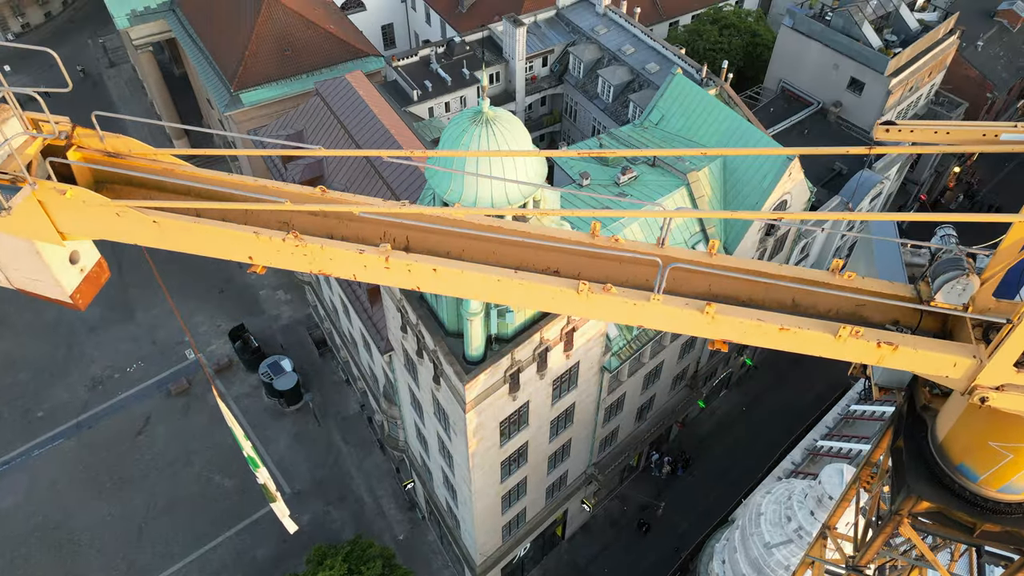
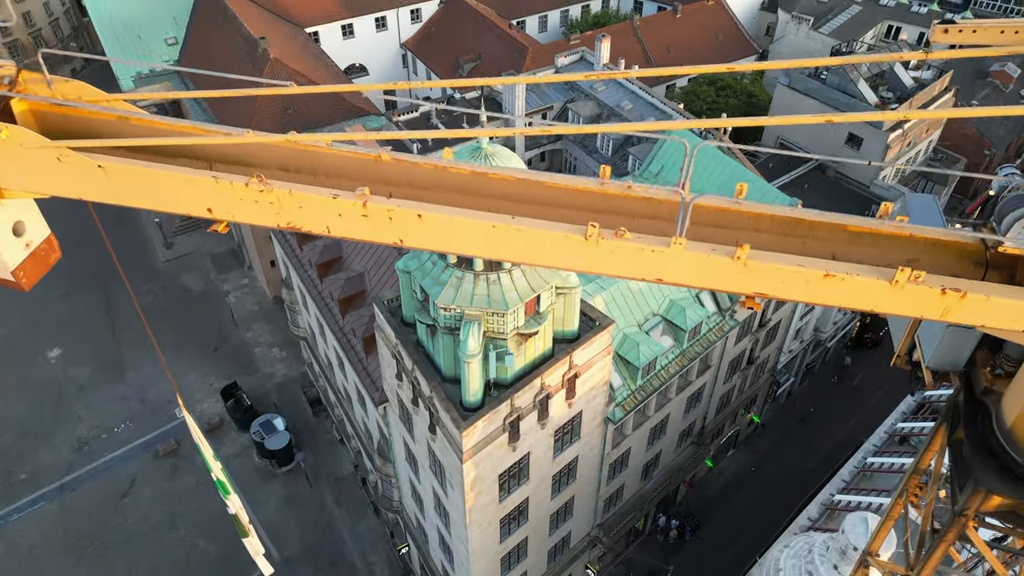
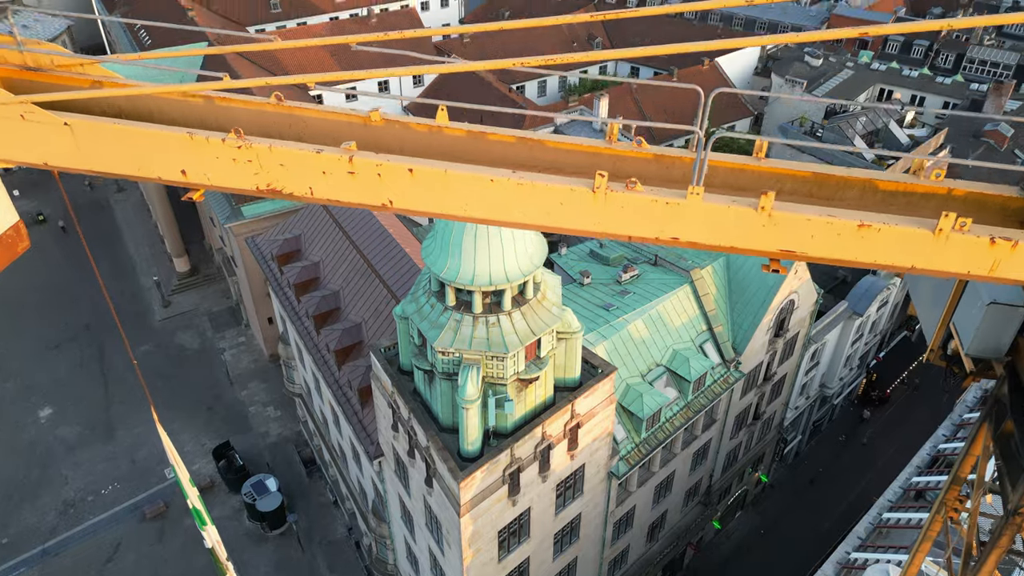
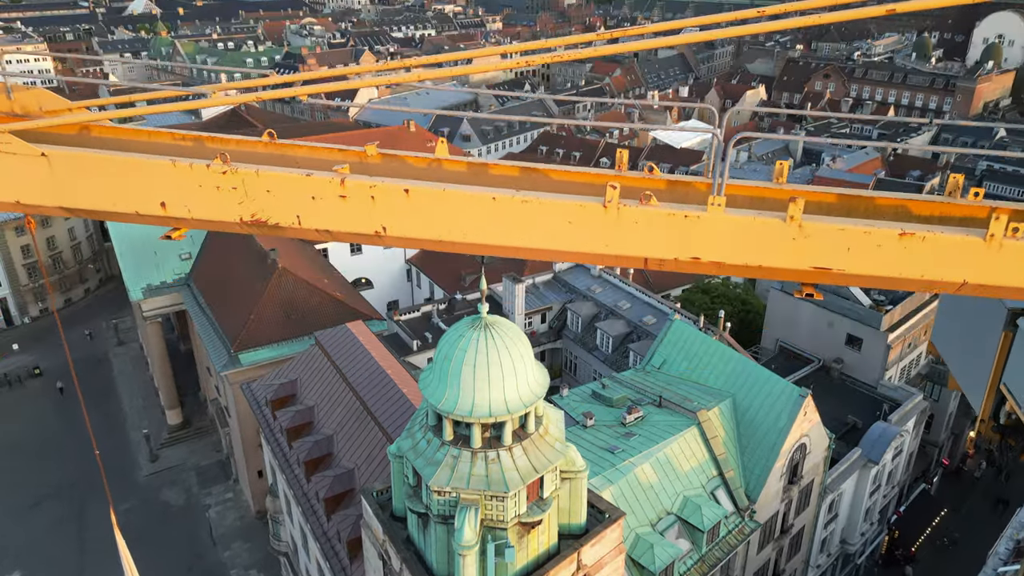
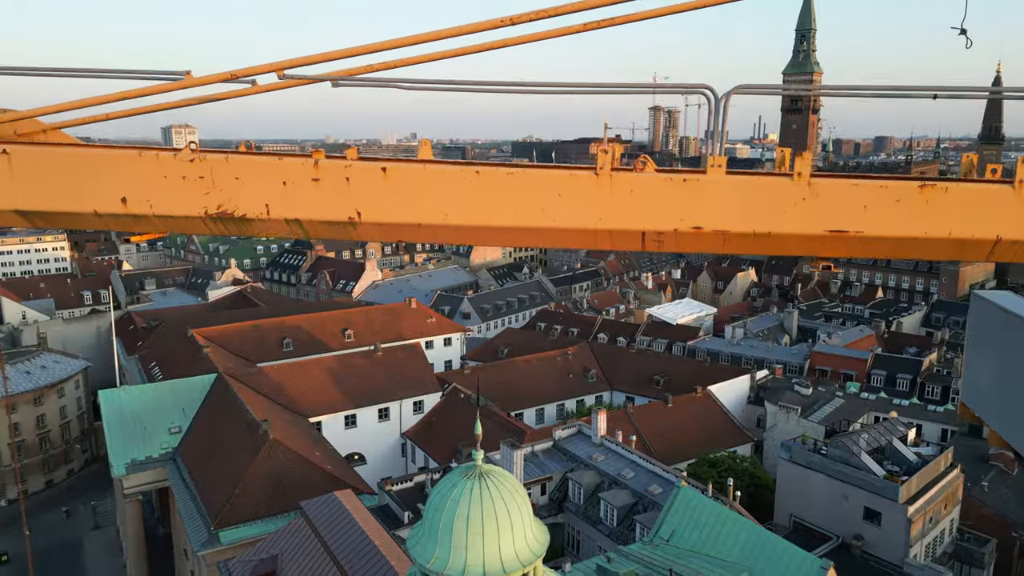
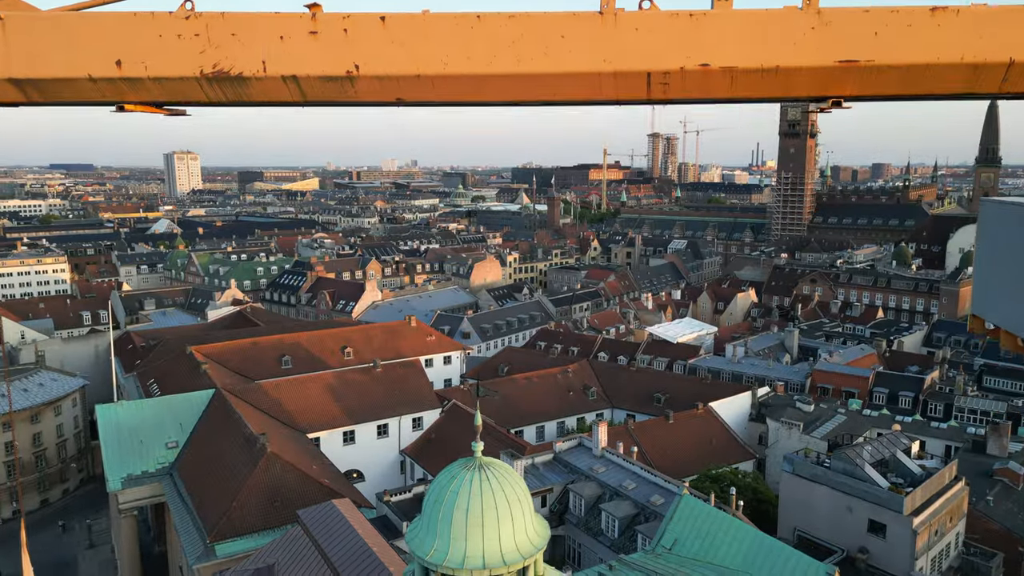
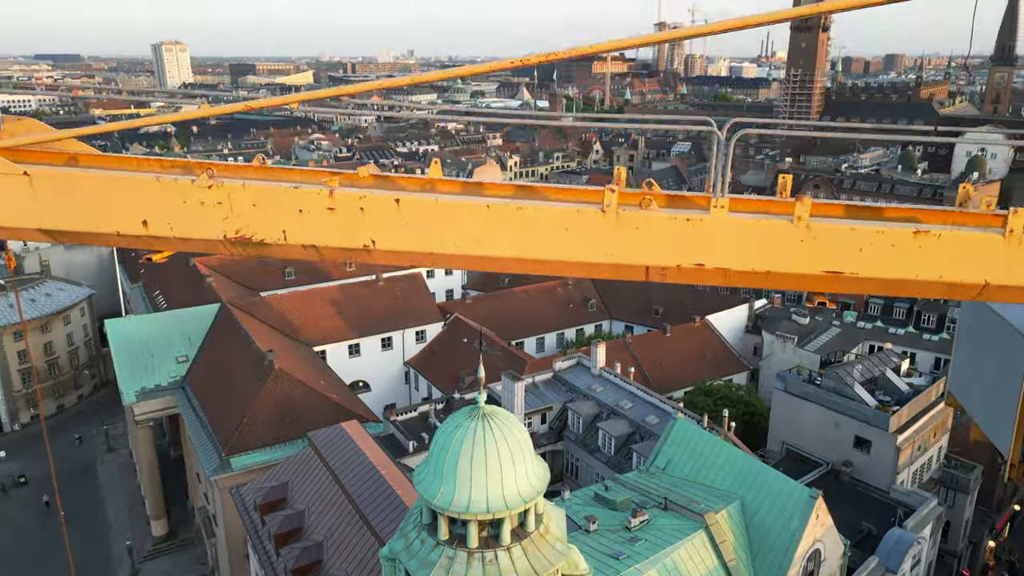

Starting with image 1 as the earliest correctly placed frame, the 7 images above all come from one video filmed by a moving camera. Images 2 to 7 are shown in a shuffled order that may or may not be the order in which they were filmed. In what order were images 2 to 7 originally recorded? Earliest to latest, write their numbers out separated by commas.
2, 3, 4, 7, 5, 6
